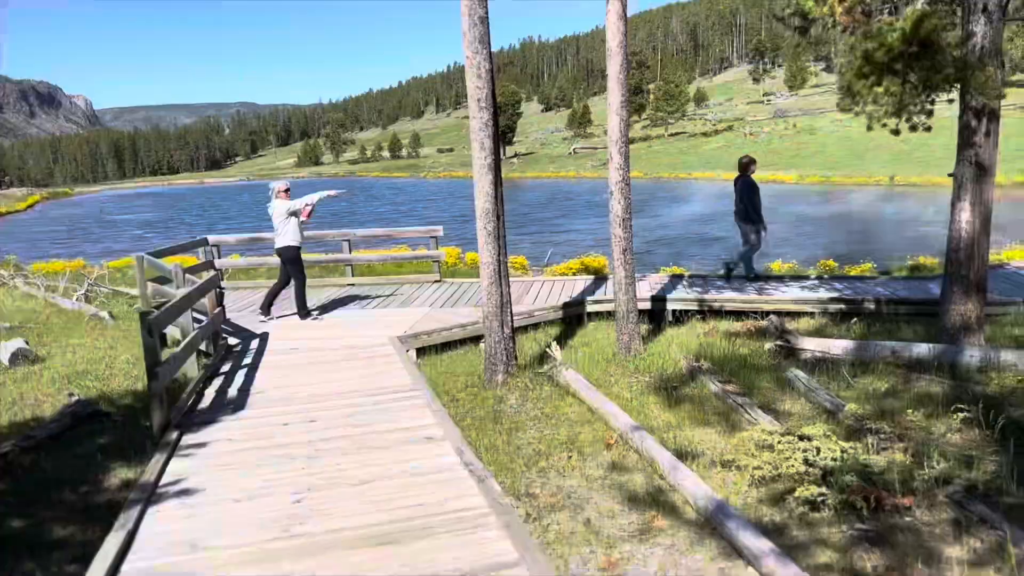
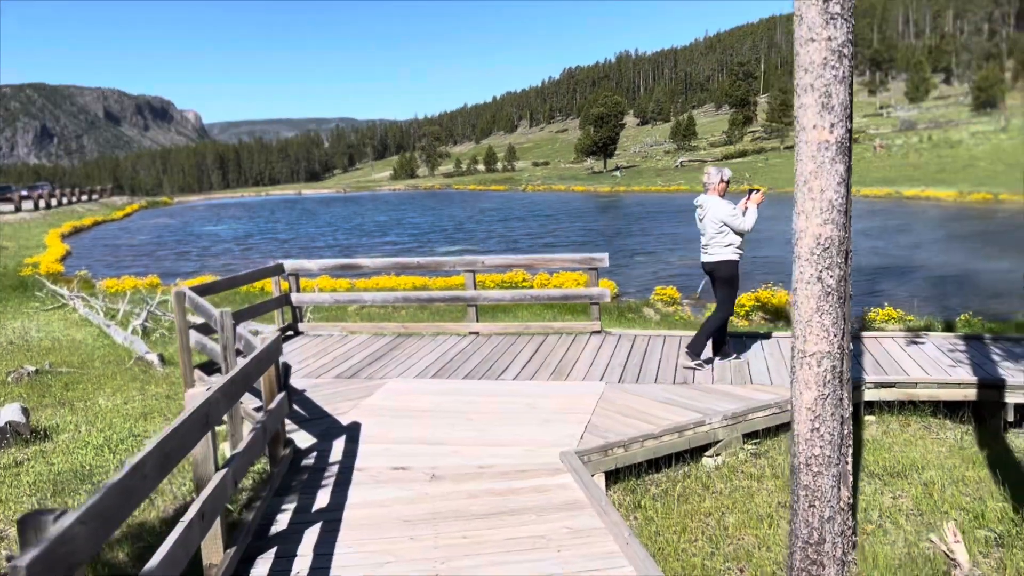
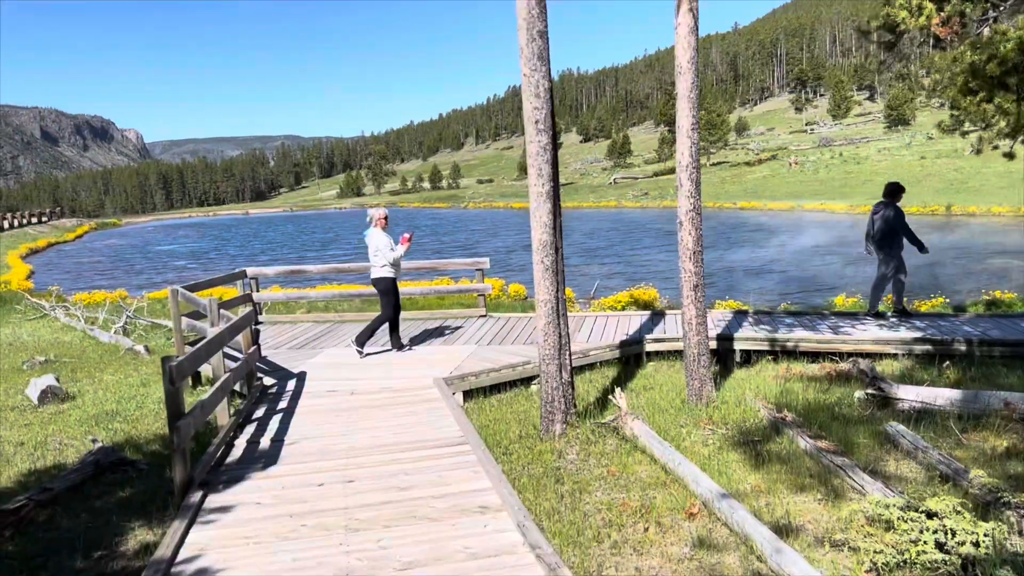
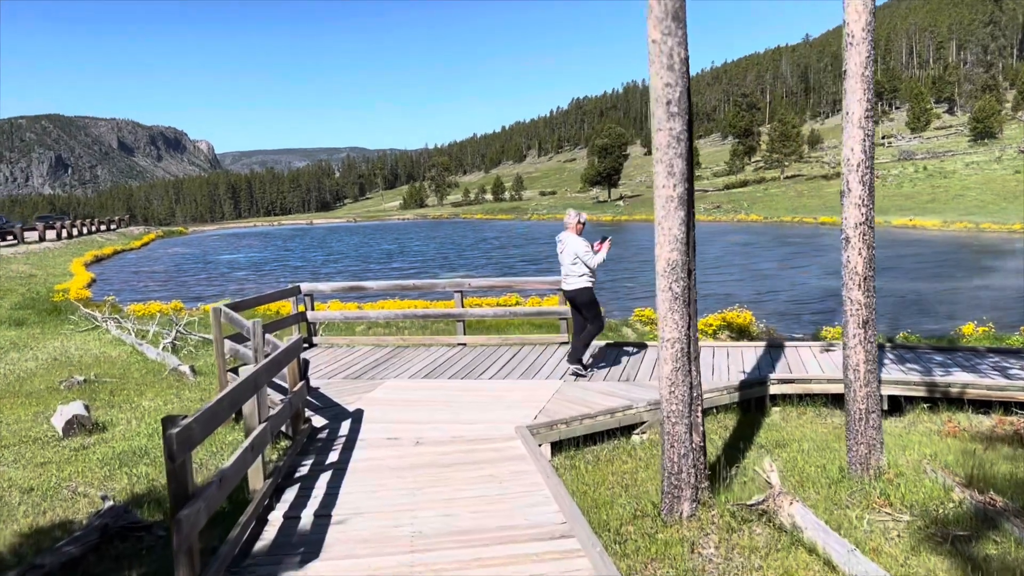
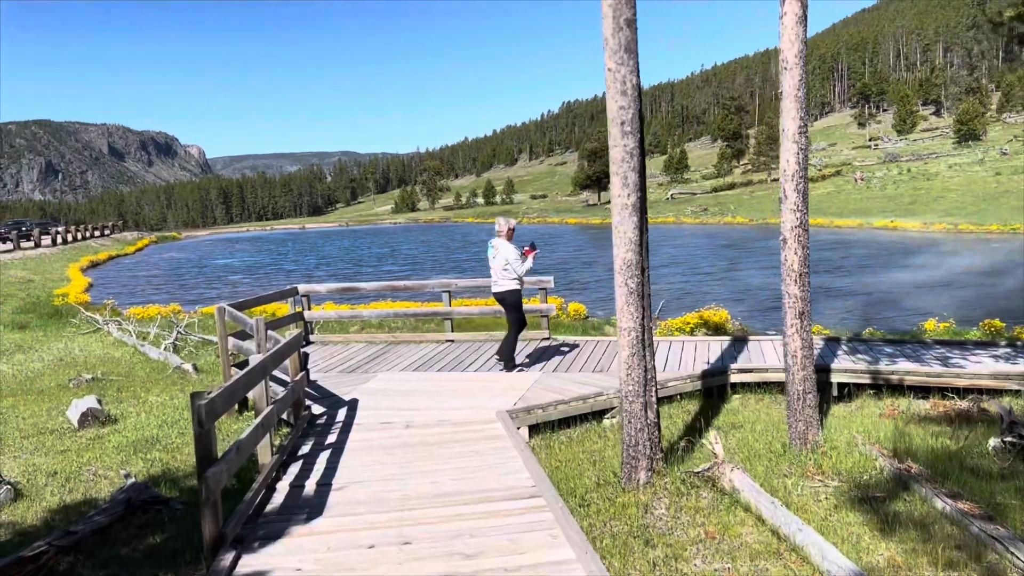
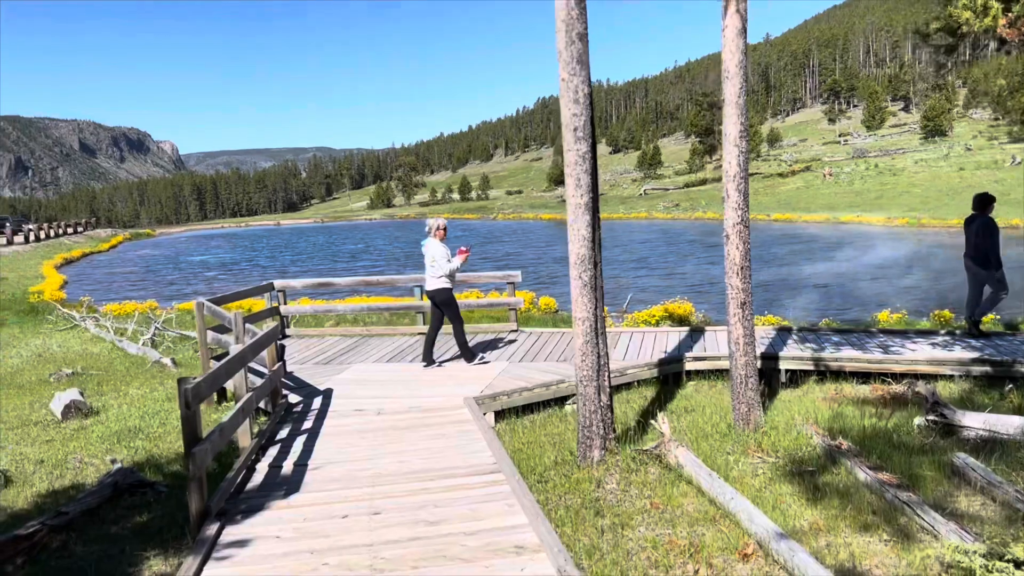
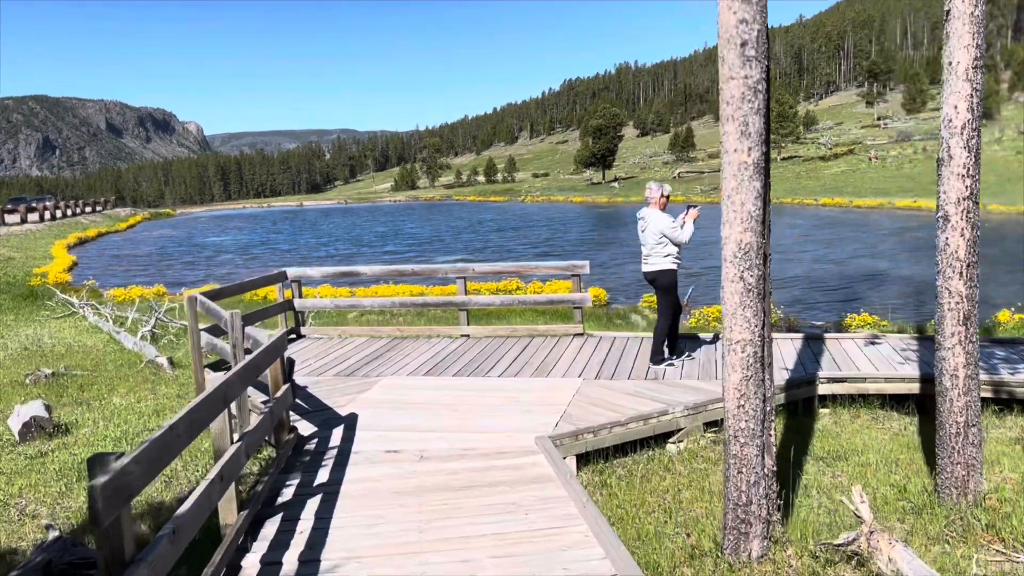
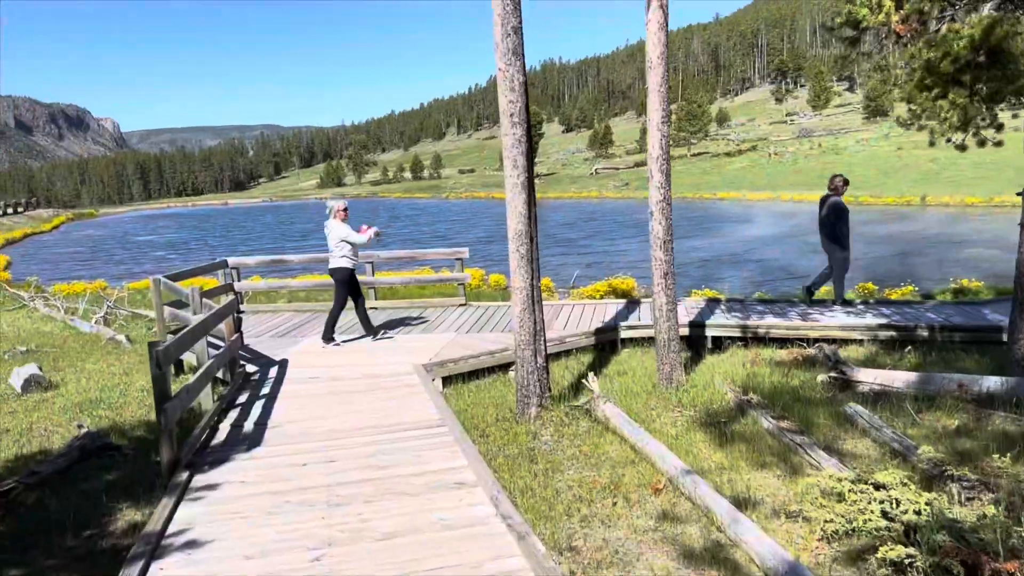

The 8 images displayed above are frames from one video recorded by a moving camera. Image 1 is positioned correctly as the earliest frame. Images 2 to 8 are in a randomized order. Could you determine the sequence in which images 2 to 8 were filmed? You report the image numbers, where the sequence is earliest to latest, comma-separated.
8, 3, 6, 5, 4, 7, 2
